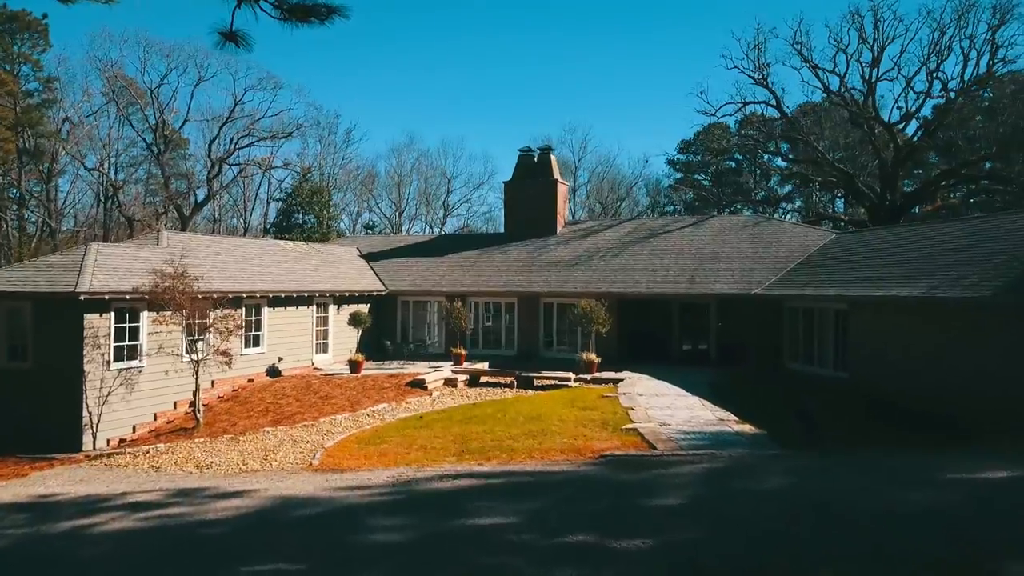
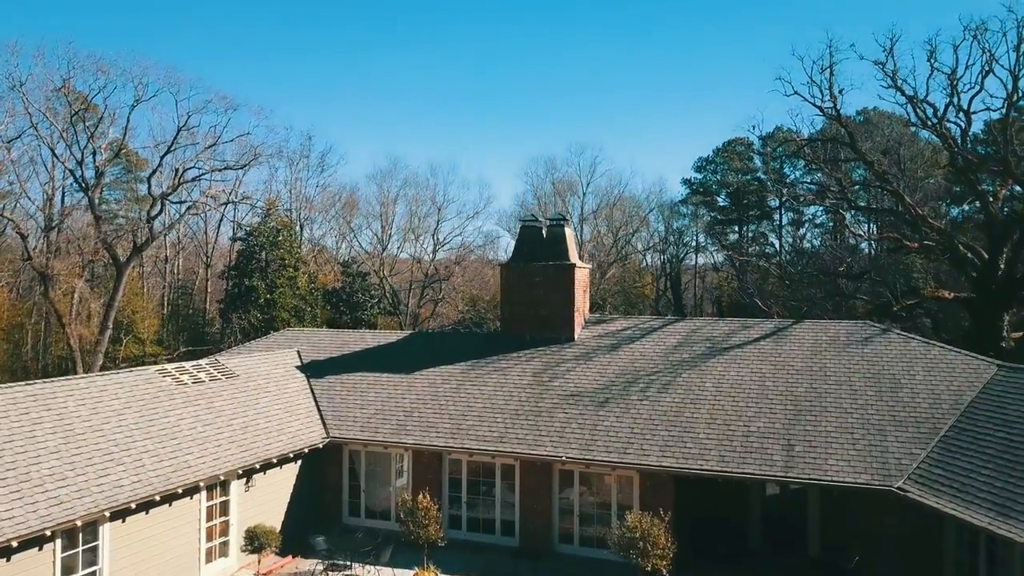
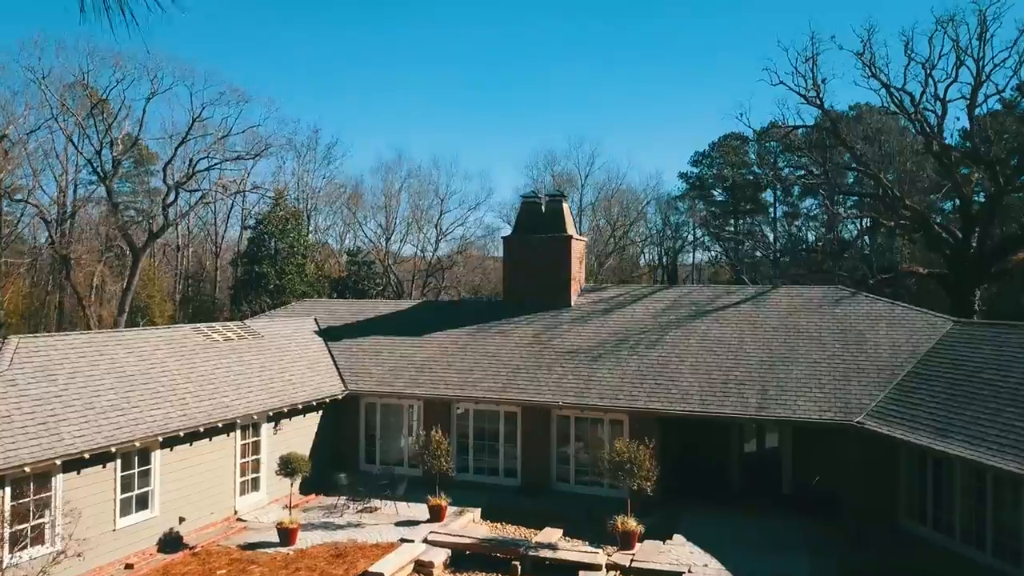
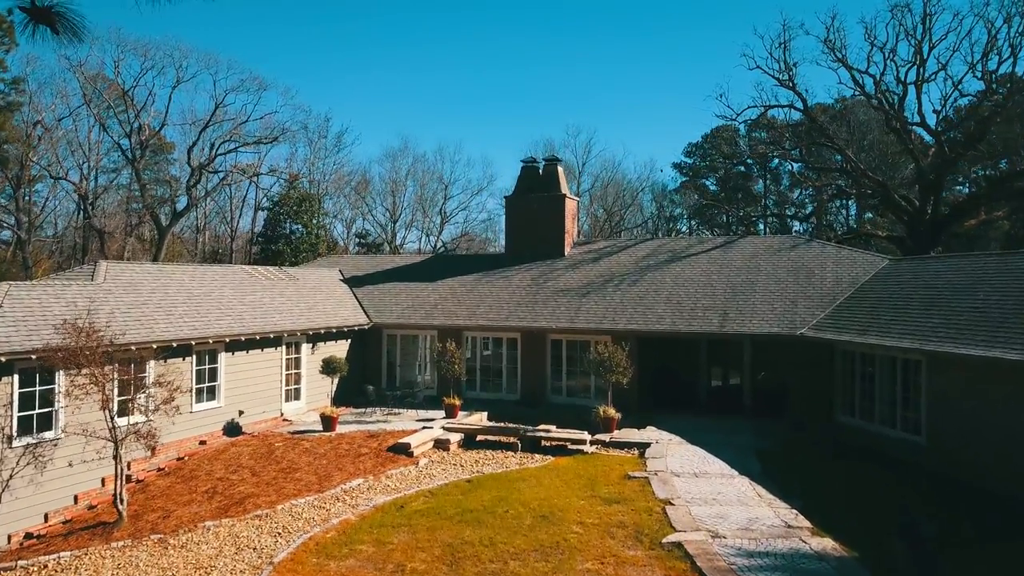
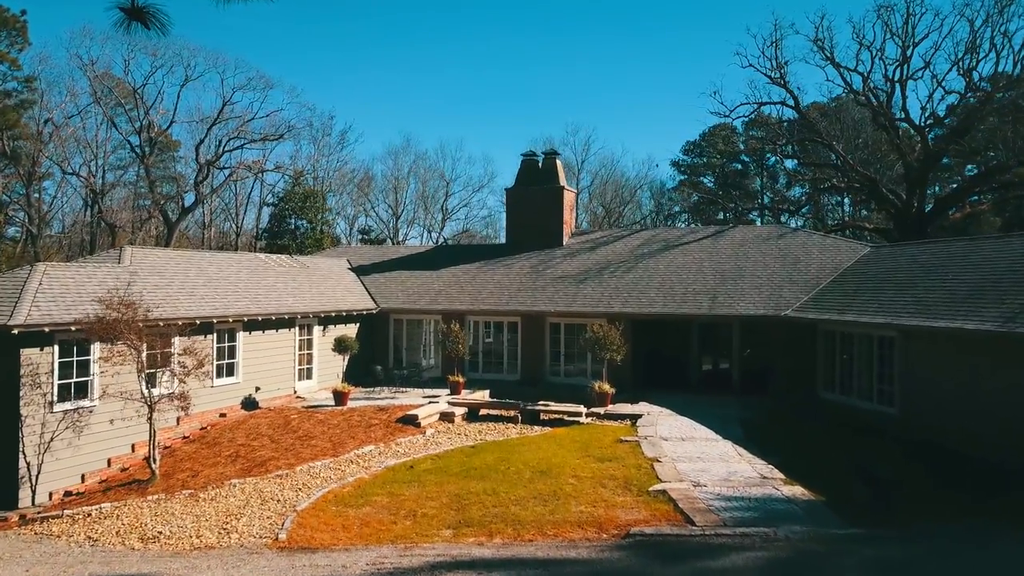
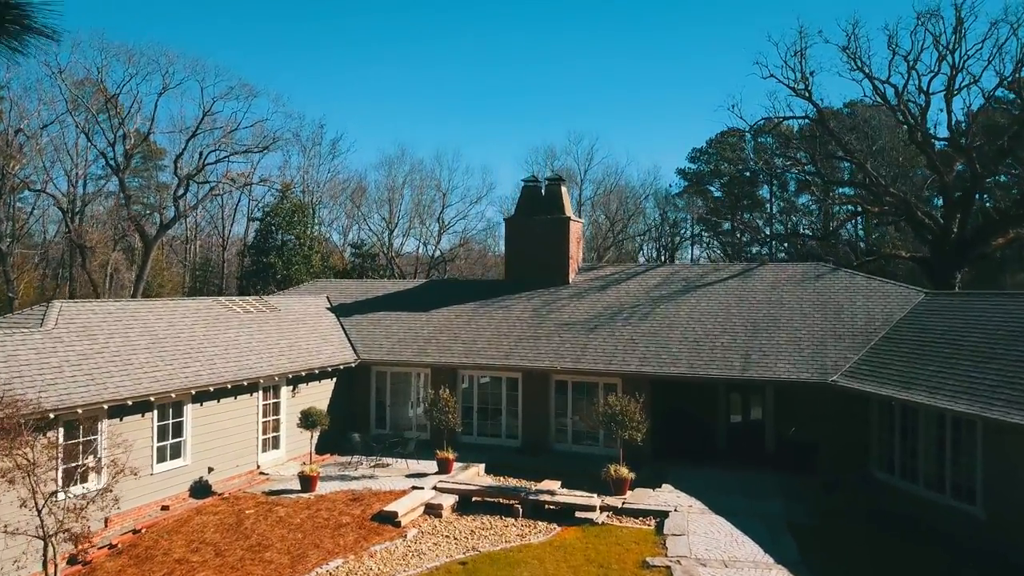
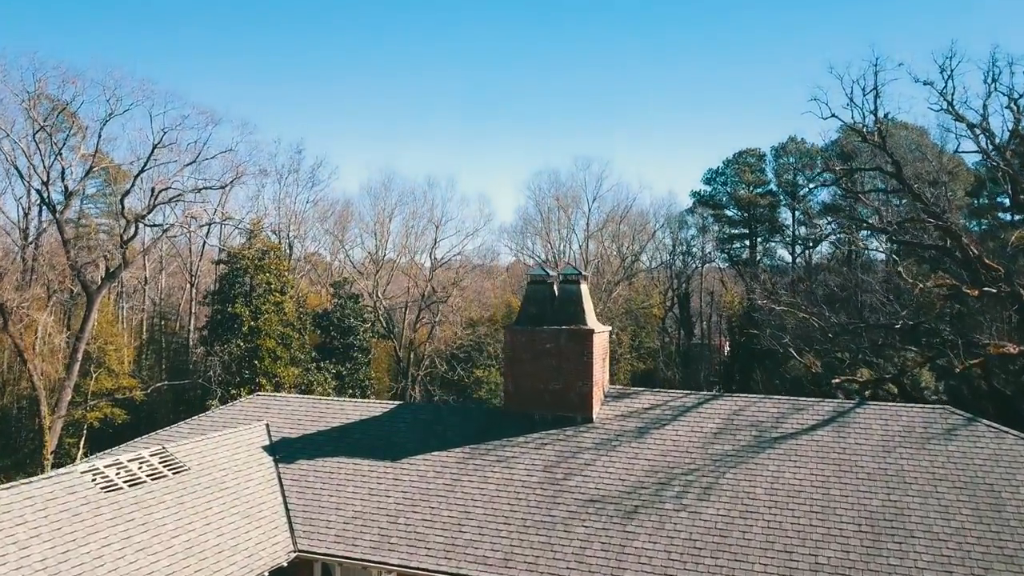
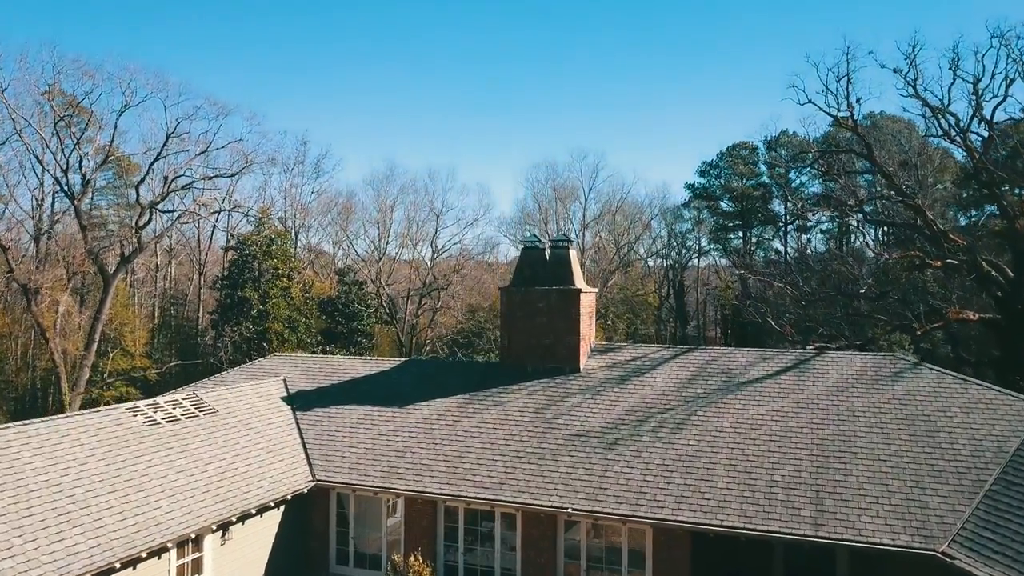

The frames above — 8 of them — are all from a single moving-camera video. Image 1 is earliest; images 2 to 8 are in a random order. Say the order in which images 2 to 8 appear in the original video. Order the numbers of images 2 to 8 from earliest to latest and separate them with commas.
5, 4, 6, 3, 2, 8, 7
